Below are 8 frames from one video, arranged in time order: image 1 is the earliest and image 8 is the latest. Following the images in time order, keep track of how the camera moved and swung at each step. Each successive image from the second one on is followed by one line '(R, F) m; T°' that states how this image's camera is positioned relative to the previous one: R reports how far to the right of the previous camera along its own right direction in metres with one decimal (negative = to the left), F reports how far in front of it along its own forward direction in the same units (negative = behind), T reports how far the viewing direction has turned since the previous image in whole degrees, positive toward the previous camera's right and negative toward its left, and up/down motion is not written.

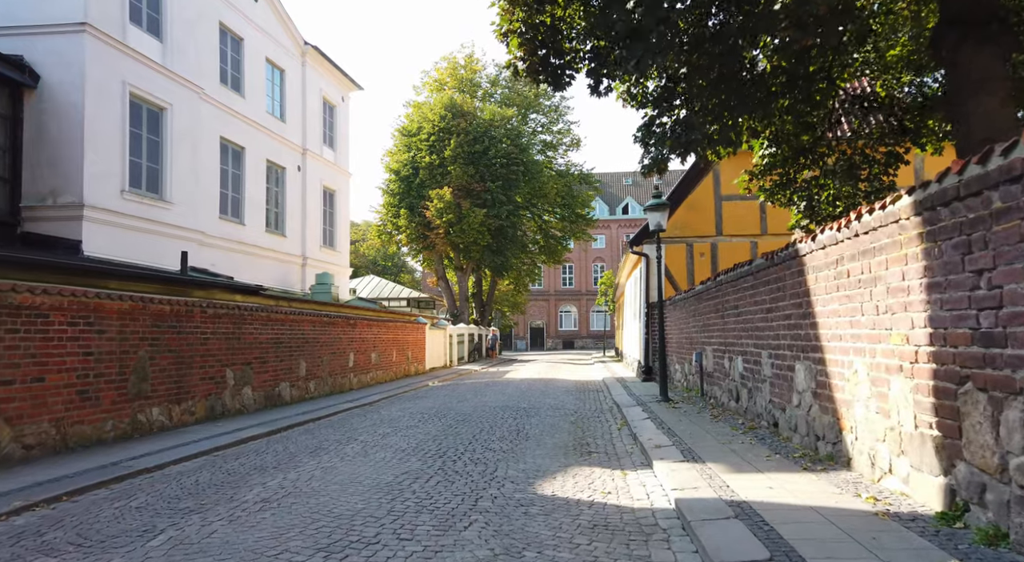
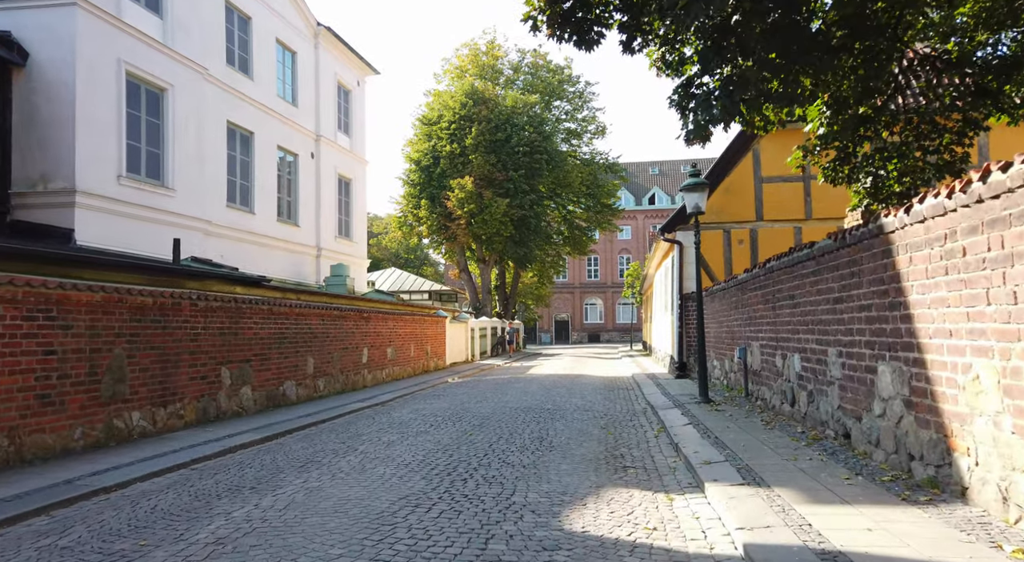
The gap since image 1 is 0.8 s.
(0.0, +1.2) m; -2°
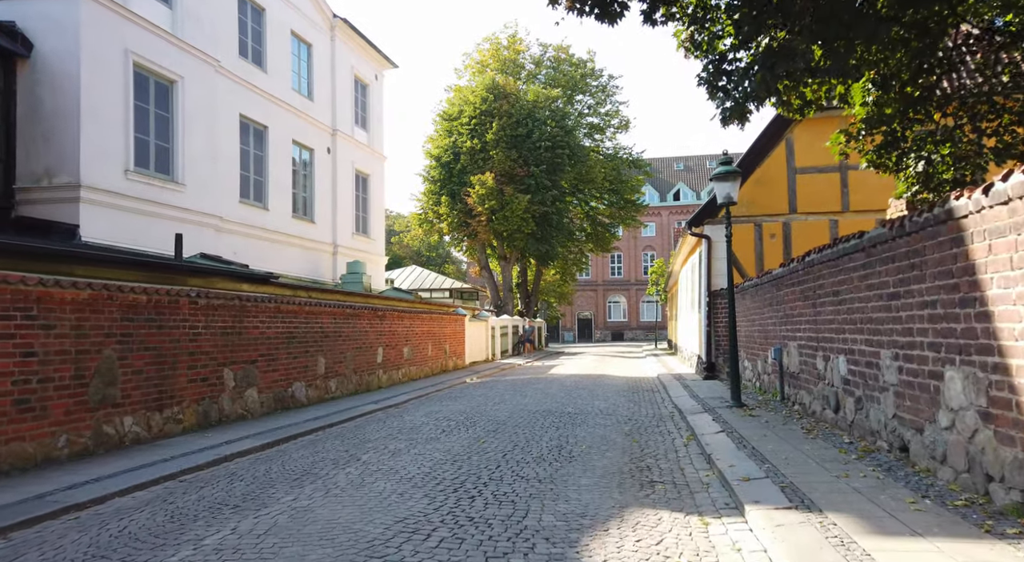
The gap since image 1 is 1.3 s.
(+0.1, +0.7) m; -2°
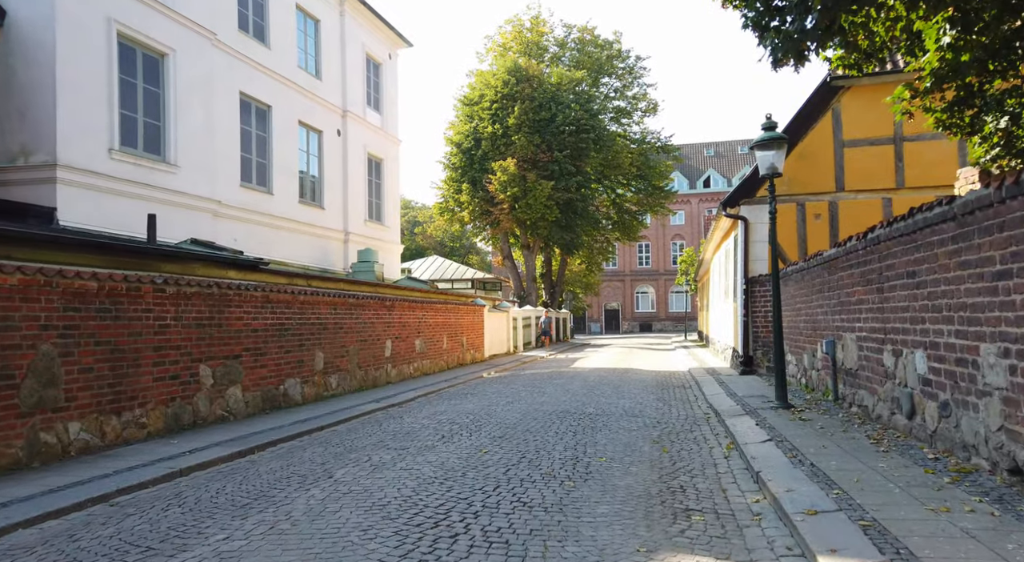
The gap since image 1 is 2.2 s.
(+0.2, +1.3) m; -2°
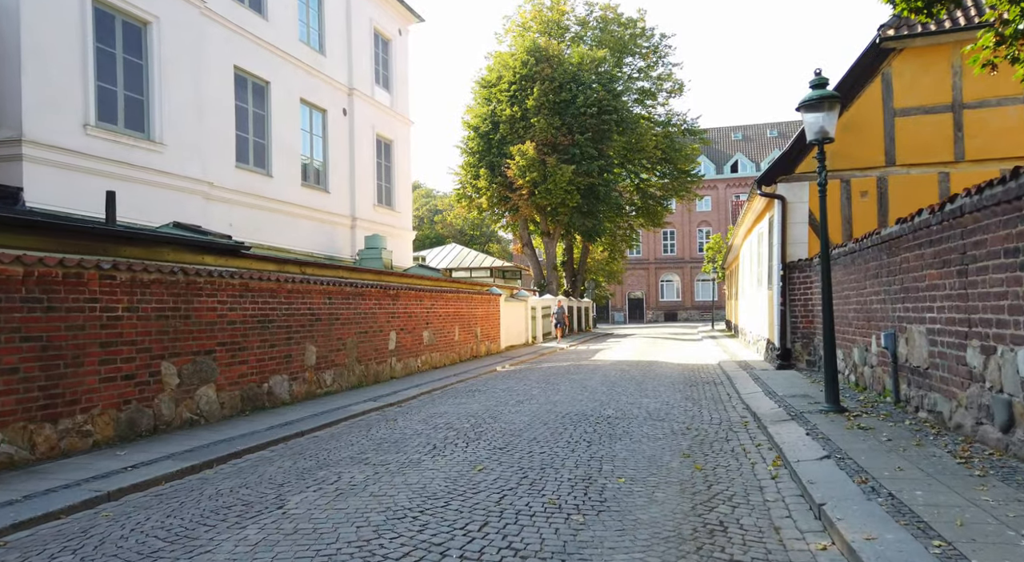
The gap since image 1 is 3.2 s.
(+0.2, +1.3) m; -2°
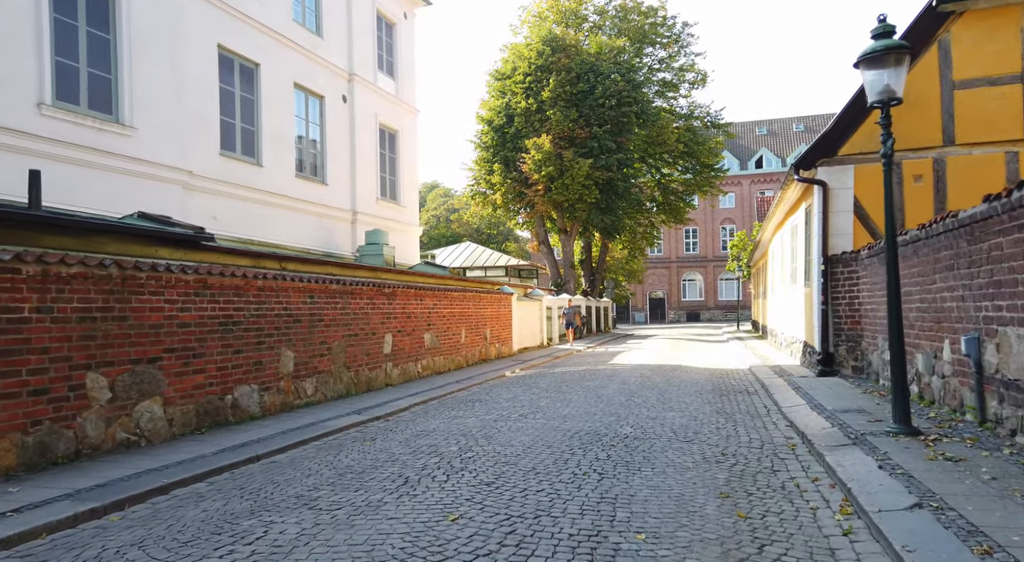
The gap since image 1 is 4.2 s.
(+0.2, +1.5) m; -2°
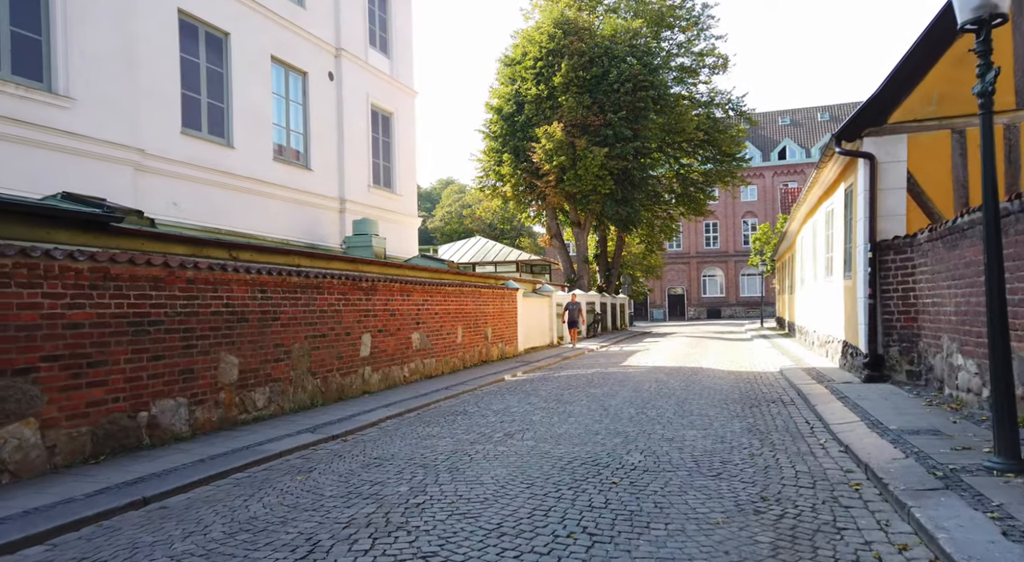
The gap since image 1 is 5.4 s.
(+0.4, +1.8) m; -2°
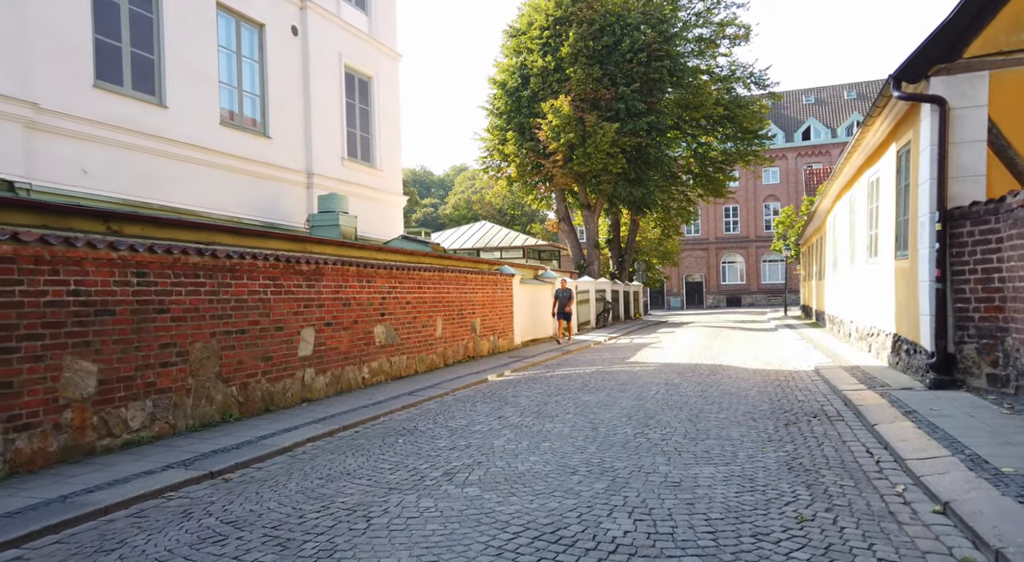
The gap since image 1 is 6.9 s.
(+0.6, +2.3) m; -1°
